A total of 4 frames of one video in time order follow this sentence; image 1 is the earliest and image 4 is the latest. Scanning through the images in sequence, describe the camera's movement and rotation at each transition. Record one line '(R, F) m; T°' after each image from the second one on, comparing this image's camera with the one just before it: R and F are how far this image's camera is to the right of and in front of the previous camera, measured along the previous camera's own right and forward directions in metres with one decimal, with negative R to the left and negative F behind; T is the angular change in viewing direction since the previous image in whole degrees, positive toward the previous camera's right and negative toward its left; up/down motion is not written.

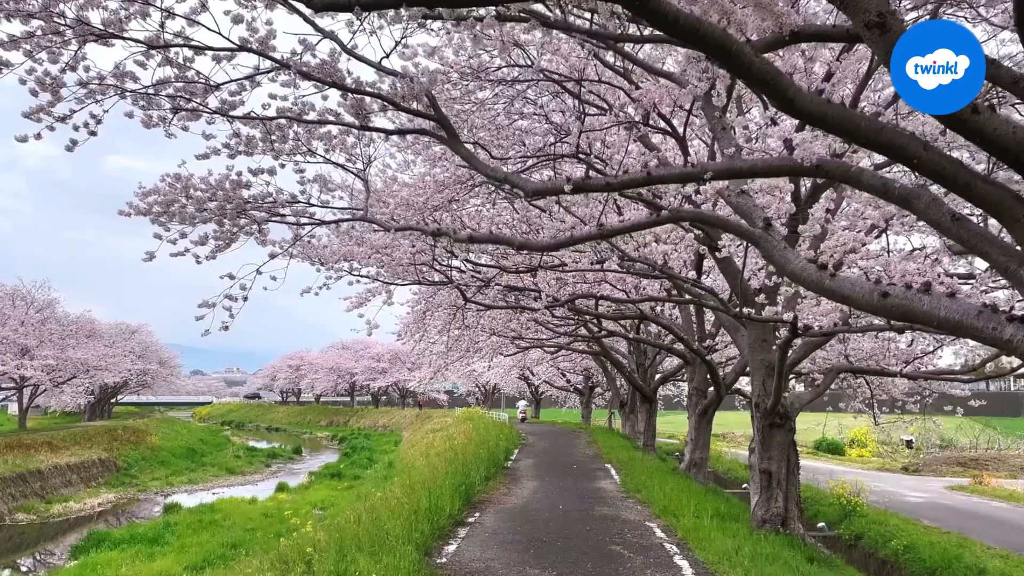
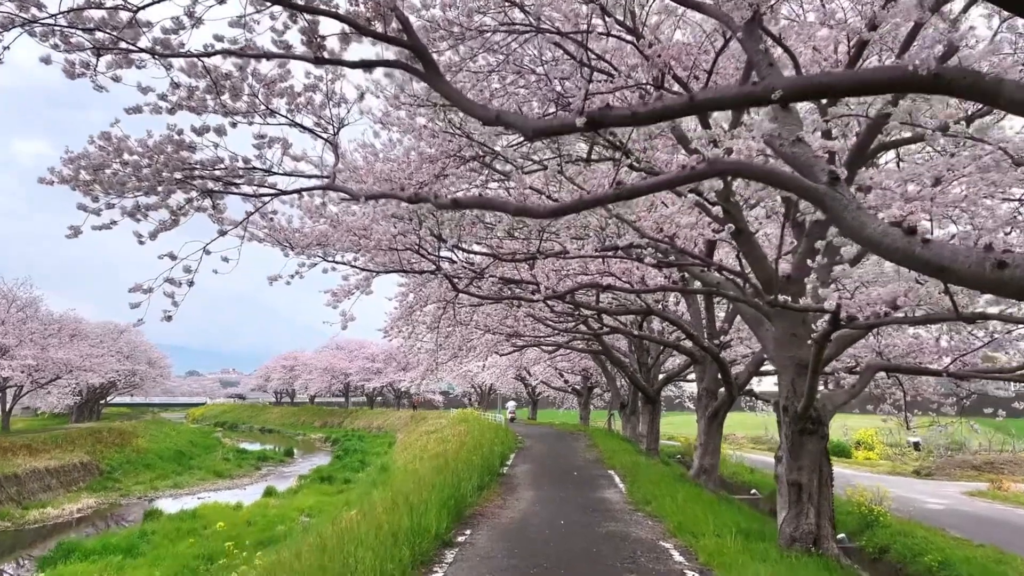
(0.0, +0.9) m; 0°
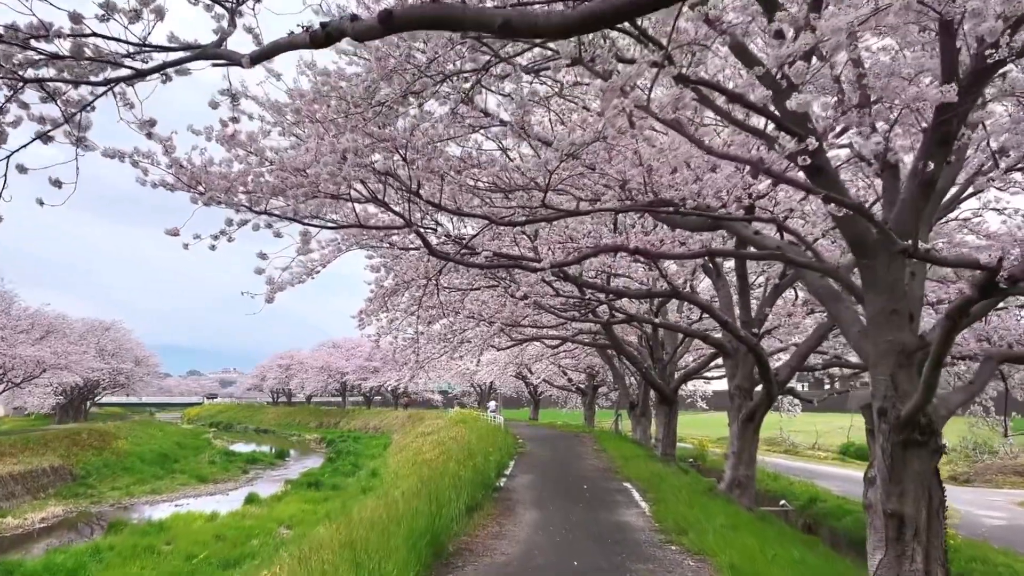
(0.0, +1.9) m; 0°
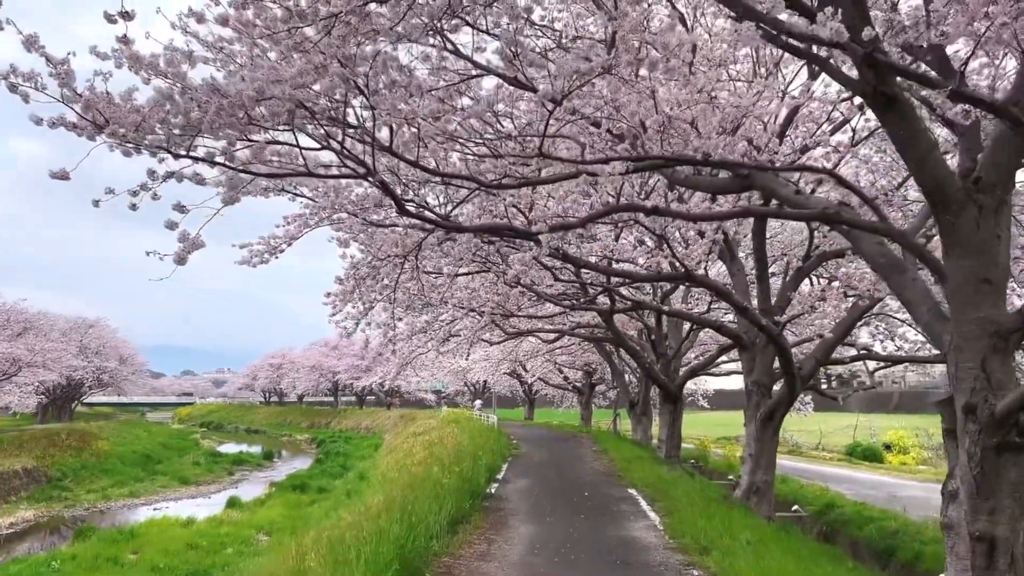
(0.0, +1.1) m; 0°
